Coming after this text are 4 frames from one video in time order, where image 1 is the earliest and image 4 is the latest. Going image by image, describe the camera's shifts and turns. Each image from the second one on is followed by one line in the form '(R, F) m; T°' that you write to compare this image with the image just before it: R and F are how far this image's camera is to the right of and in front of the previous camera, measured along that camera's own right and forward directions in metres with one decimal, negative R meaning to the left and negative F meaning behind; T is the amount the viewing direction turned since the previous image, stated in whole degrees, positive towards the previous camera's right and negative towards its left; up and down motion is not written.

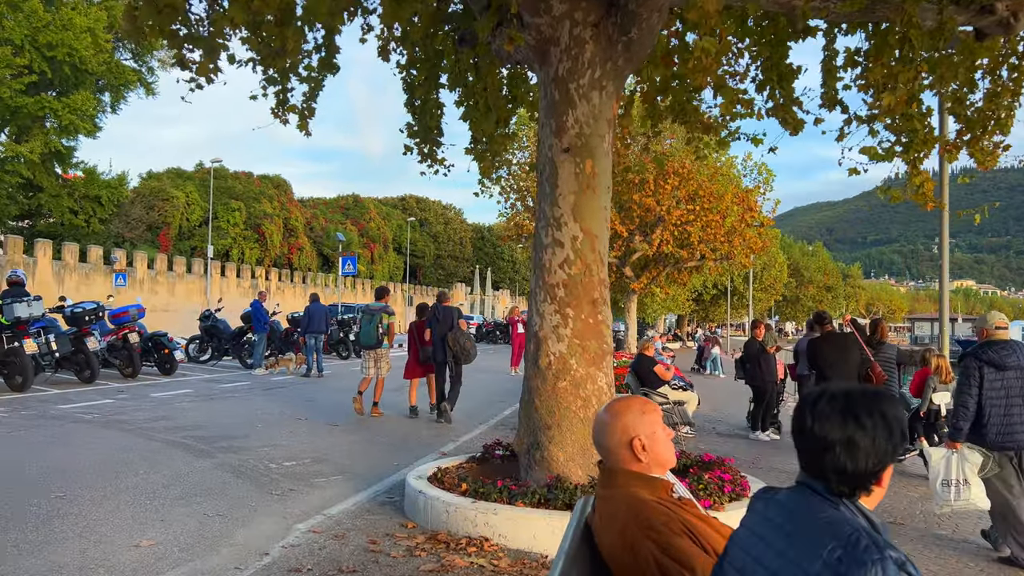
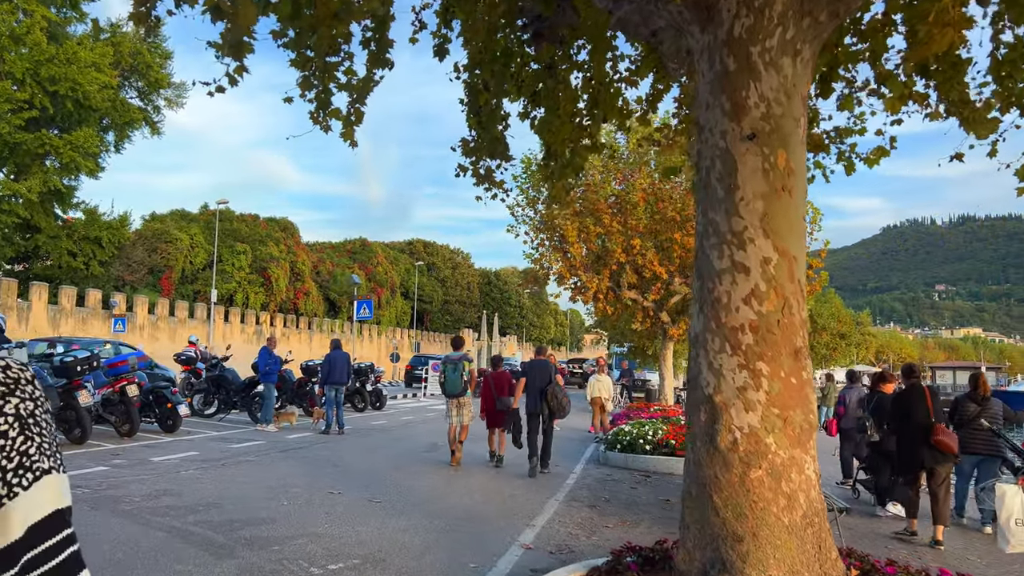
(-0.8, +1.7) m; 0°
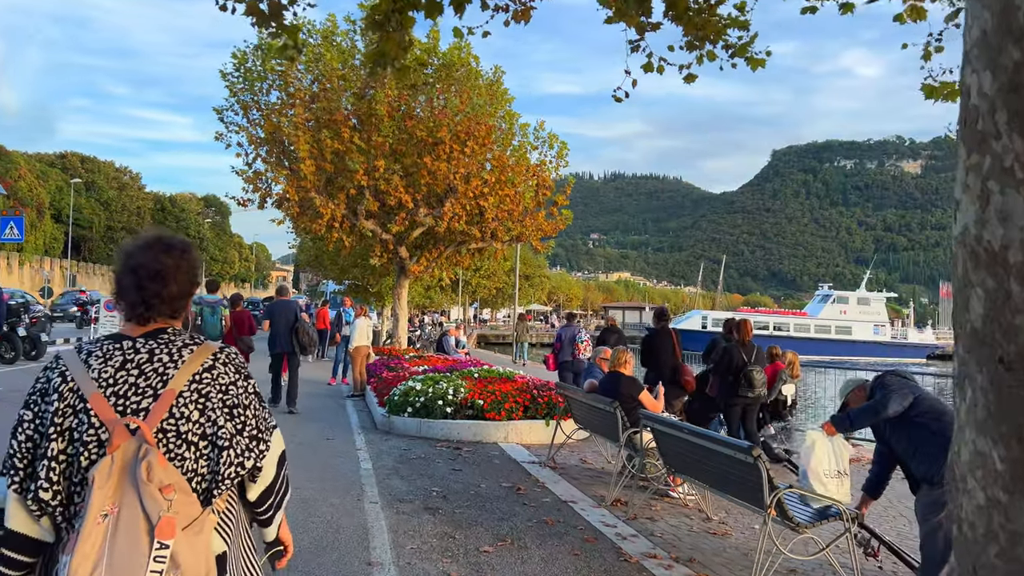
(-0.9, +2.9) m; +22°
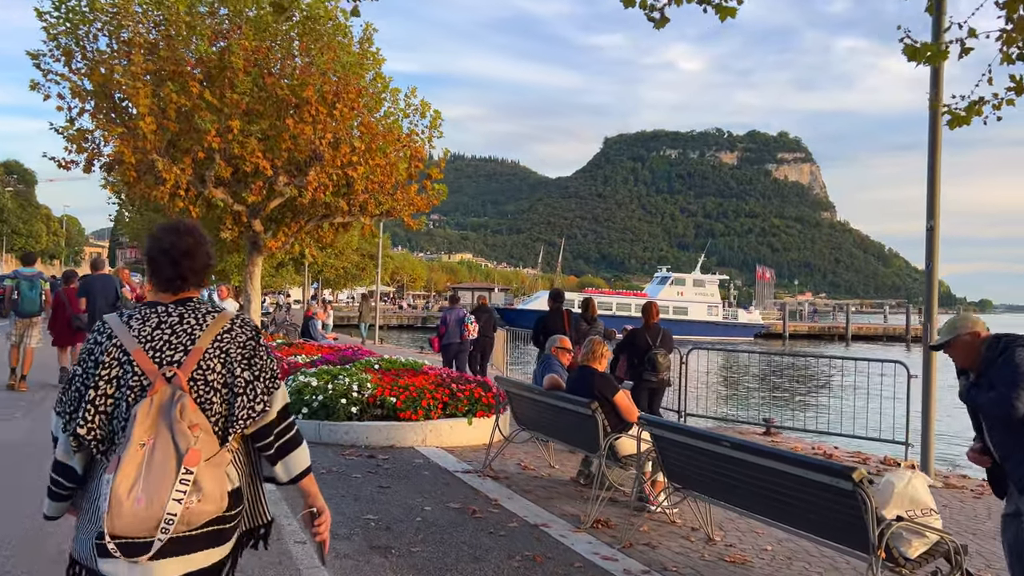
(-0.8, +1.3) m; +11°
